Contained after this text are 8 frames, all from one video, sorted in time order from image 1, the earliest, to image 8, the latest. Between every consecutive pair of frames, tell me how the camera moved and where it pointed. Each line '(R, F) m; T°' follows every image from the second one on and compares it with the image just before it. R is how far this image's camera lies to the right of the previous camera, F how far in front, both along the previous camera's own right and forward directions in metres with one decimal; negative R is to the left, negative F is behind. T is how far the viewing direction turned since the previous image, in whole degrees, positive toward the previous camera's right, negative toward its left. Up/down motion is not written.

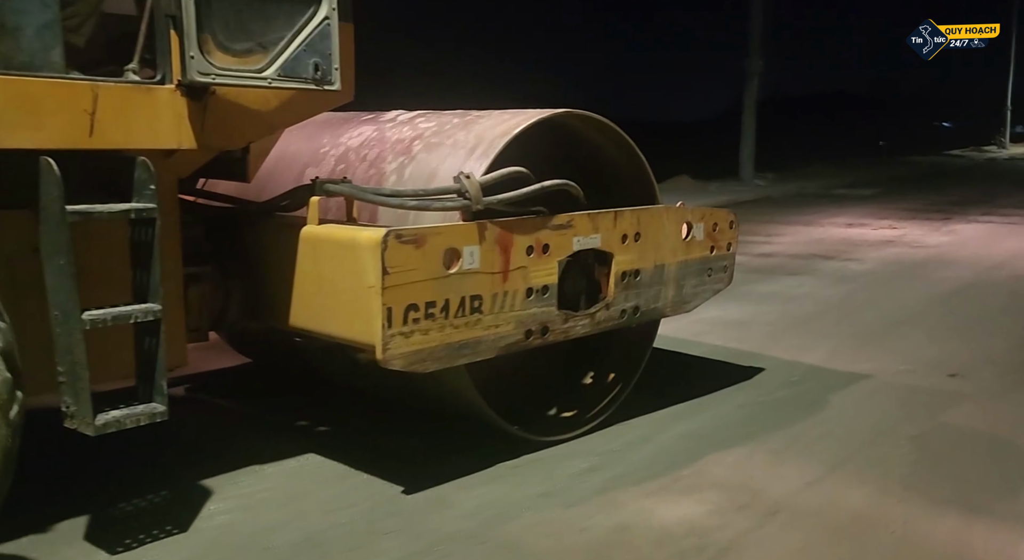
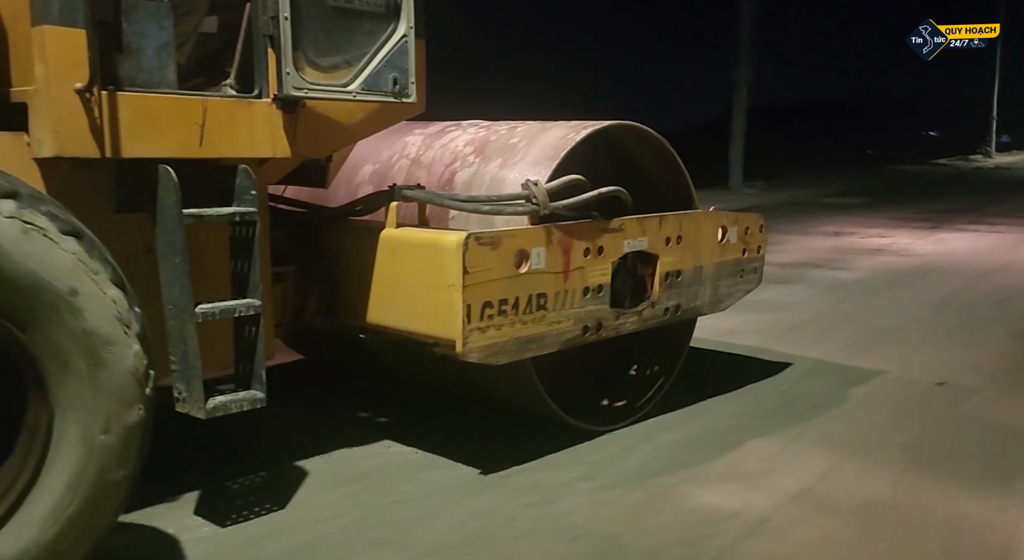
(-0.2, -0.3) m; 0°
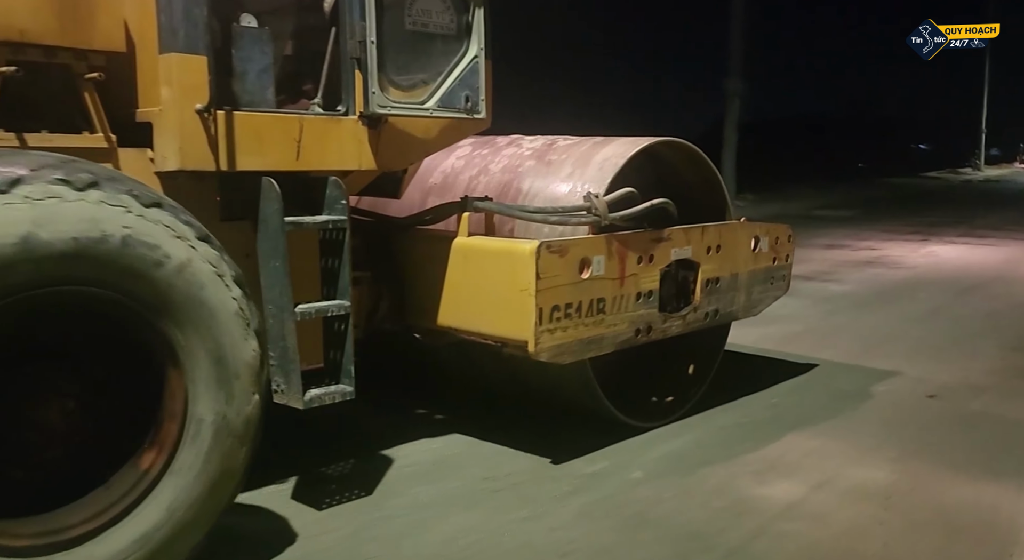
(-0.3, -0.3) m; 0°
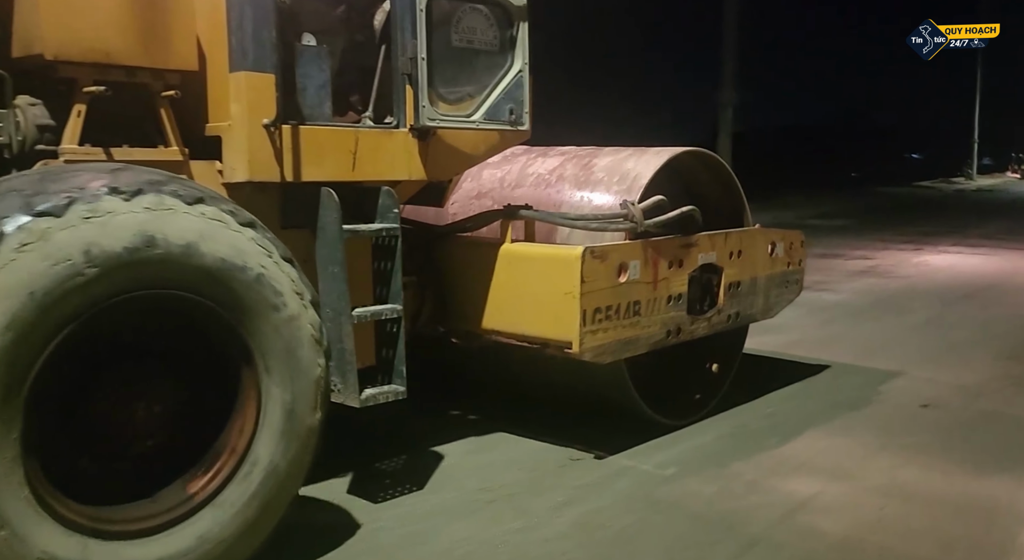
(-0.2, -0.2) m; 0°
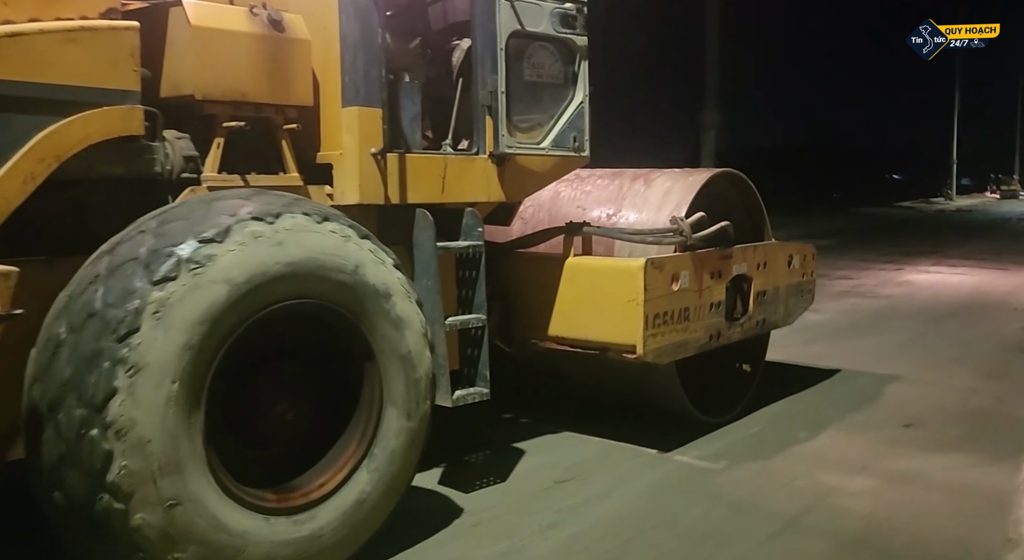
(-0.4, -0.4) m; +1°
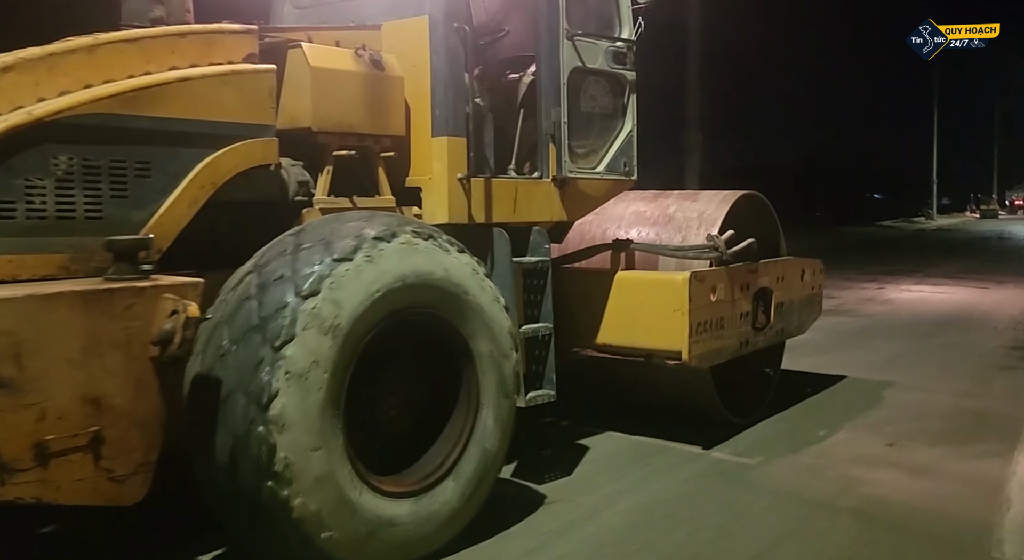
(-0.4, -0.4) m; +1°
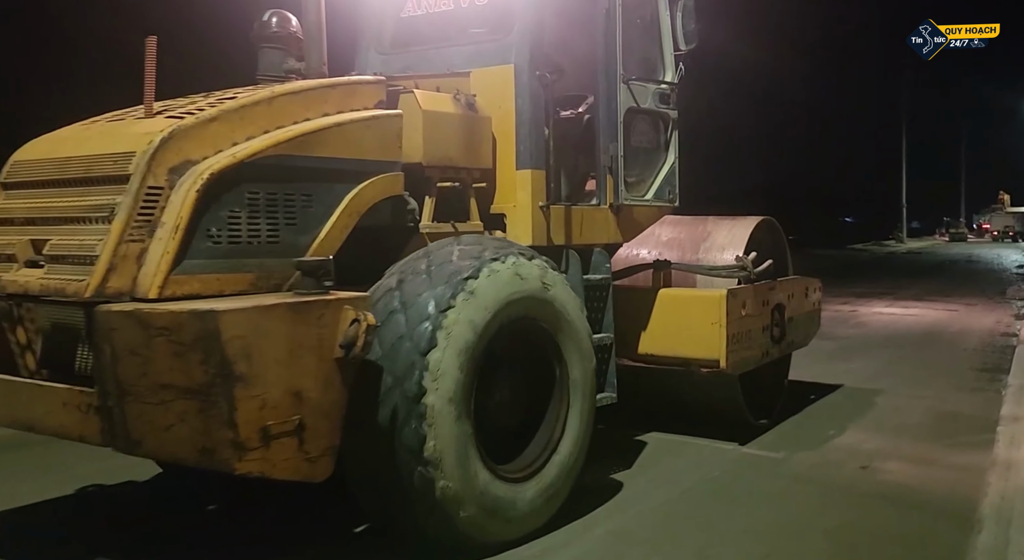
(-0.6, -0.6) m; +2°
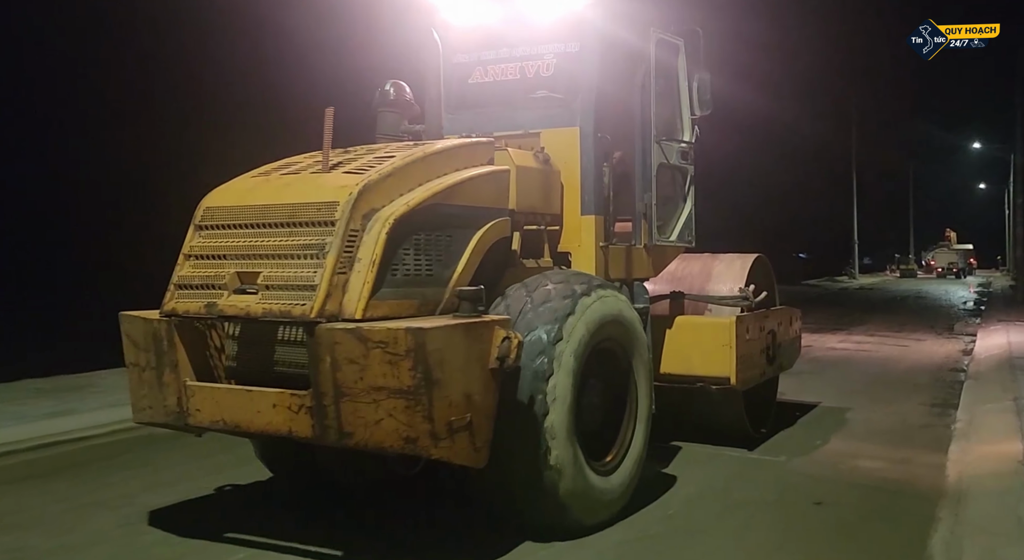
(-0.9, -0.8) m; +5°
